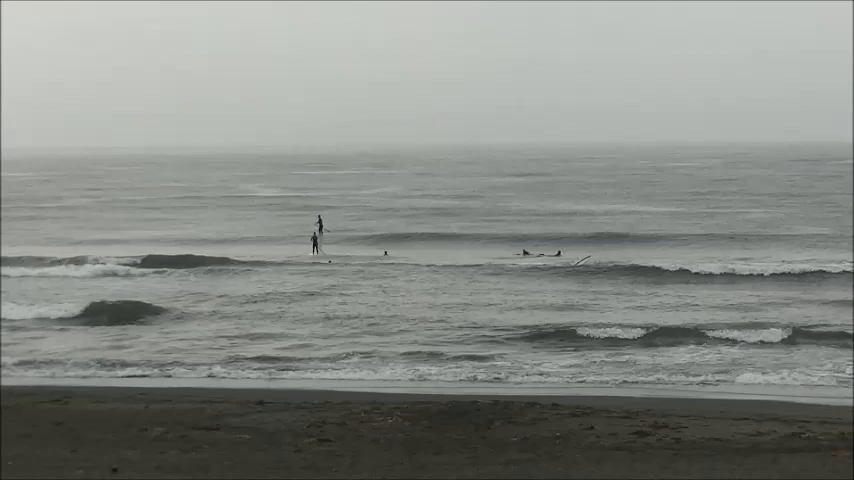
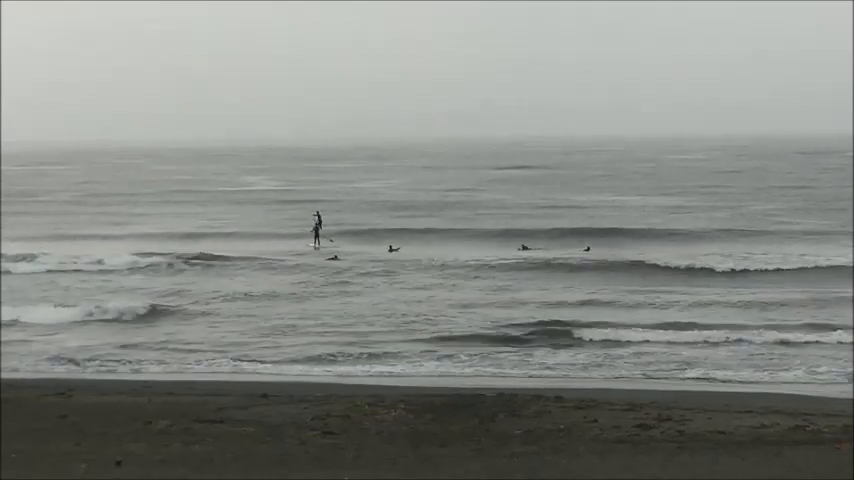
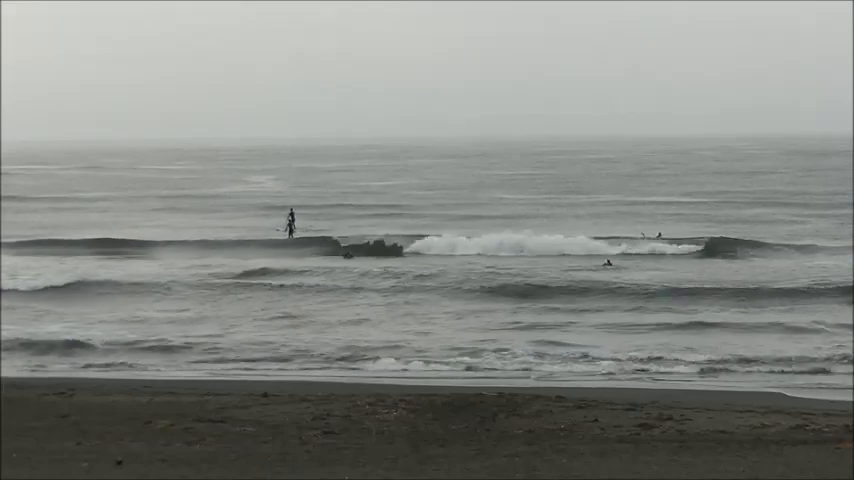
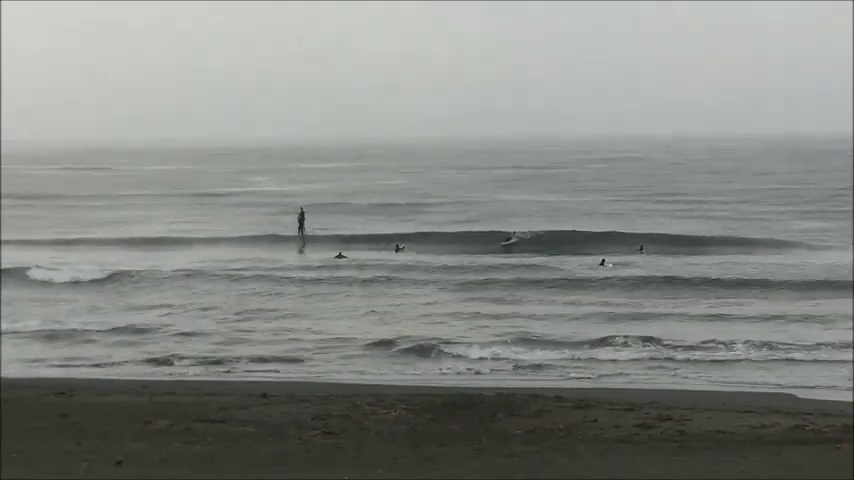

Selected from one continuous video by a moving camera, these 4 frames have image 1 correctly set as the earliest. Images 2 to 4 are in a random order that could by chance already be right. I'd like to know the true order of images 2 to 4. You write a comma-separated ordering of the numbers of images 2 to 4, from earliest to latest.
2, 4, 3
